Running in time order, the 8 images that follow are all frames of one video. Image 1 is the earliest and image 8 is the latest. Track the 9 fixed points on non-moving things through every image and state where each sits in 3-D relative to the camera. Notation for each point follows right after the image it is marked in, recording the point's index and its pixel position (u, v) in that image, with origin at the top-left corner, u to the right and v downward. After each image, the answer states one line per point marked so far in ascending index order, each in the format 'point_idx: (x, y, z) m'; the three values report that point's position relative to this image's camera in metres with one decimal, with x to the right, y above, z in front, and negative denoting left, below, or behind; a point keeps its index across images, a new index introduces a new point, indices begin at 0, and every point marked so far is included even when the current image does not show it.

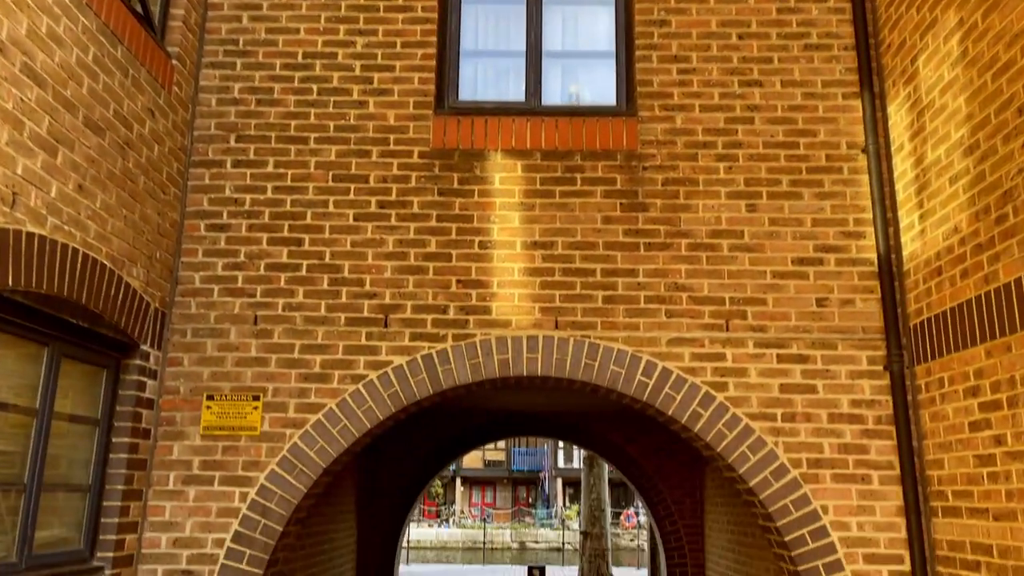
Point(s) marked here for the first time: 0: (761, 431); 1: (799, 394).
0: (+1.2, -0.7, +3.9) m
1: (+1.5, -0.5, +3.9) m
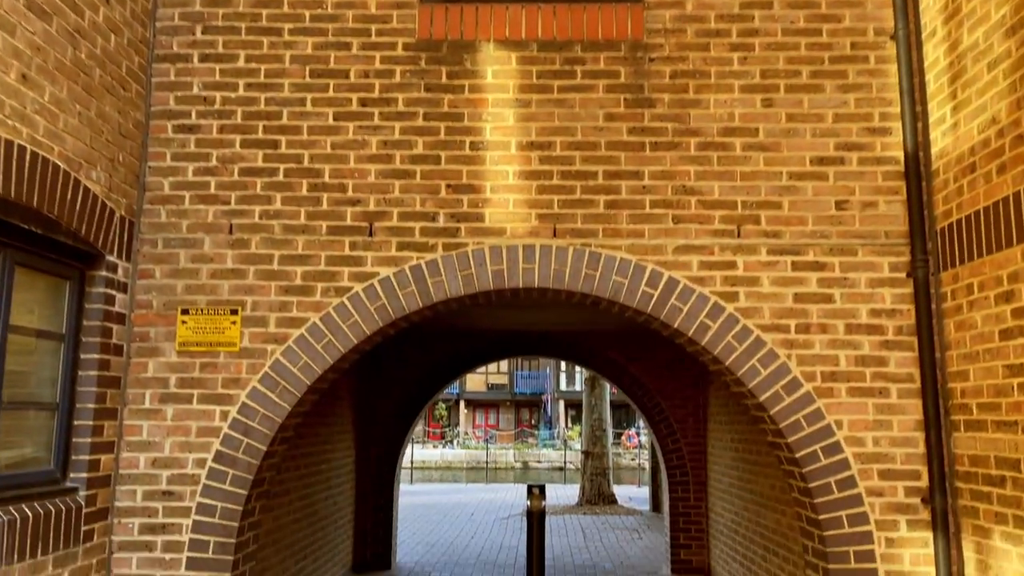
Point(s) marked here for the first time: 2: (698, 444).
0: (+1.2, -0.3, +3.6) m
1: (+1.4, -0.1, +3.7) m
2: (+1.8, -1.5, +7.5) m
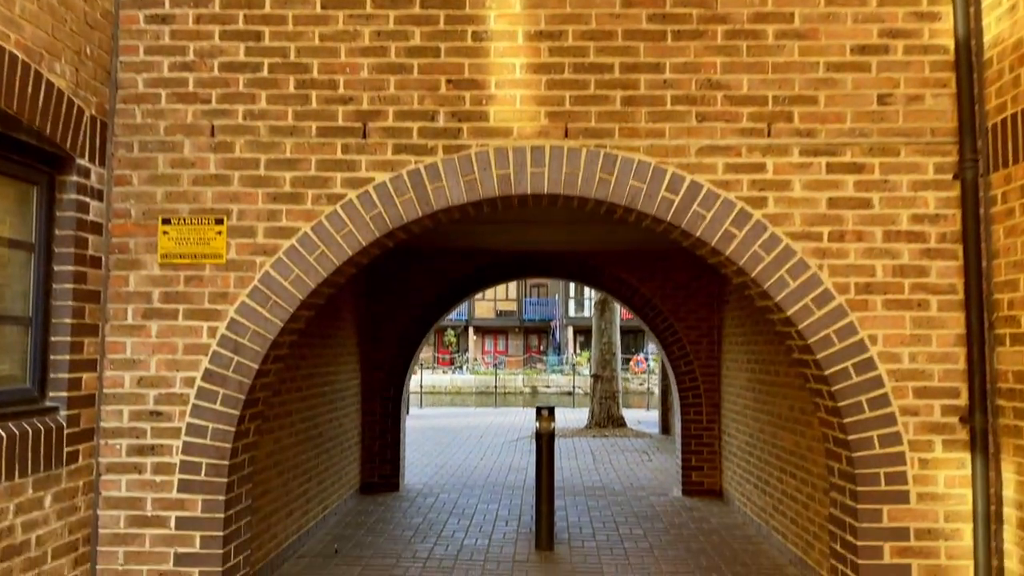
0: (+1.3, +0.1, +3.3) m
1: (+1.5, +0.3, +3.4) m
2: (+1.9, -0.7, +7.3) m
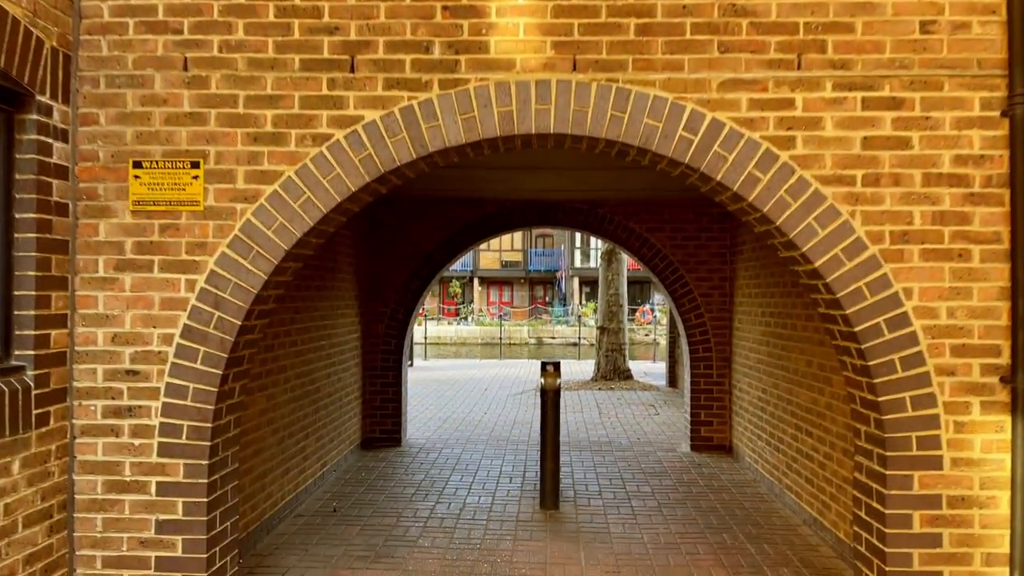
0: (+1.3, +0.3, +3.0) m
1: (+1.5, +0.5, +3.0) m
2: (+1.9, -0.3, +7.0) m
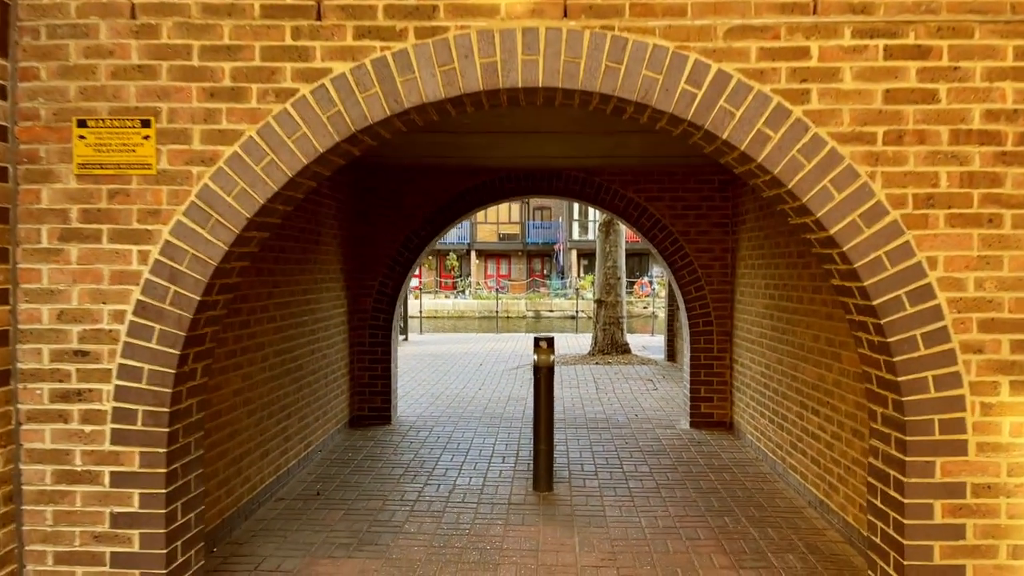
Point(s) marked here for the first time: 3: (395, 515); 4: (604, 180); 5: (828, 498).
0: (+1.2, +0.5, +2.7) m
1: (+1.4, +0.6, +2.7) m
2: (+1.9, 0.0, +6.8) m
3: (-0.7, -1.3, +4.6) m
4: (+0.8, +1.0, +6.9) m
5: (+1.8, -1.2, +4.4) m
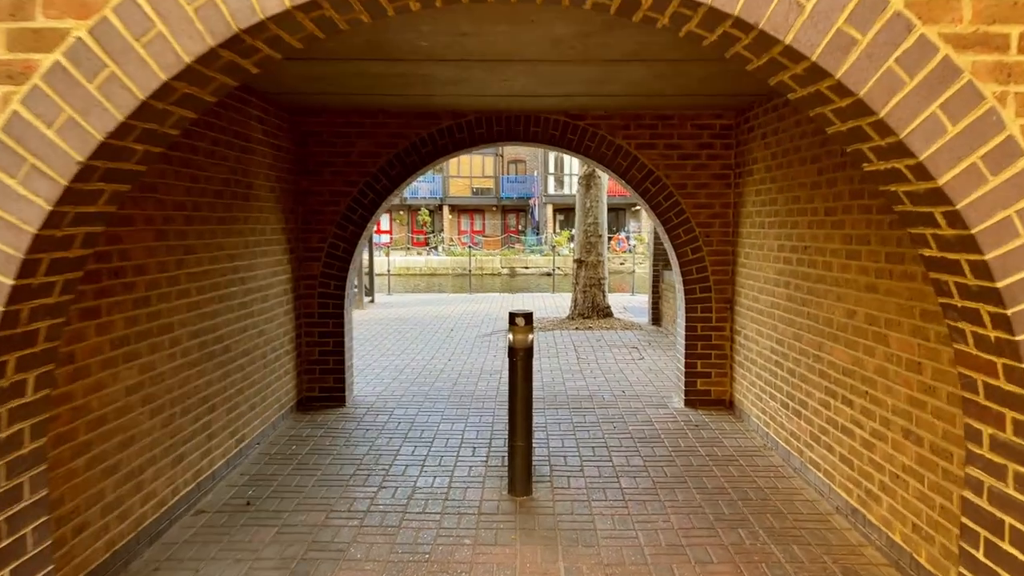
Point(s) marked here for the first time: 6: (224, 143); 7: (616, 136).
0: (+1.1, +0.5, +1.9) m
1: (+1.3, +0.7, +1.9) m
2: (+1.6, +0.3, +5.9) m
3: (-0.8, -1.2, +3.7) m
4: (+0.6, +1.3, +6.0) m
5: (+1.7, -1.0, +3.7) m
6: (-1.6, +0.8, +4.4) m
7: (+0.8, +1.2, +5.9) m
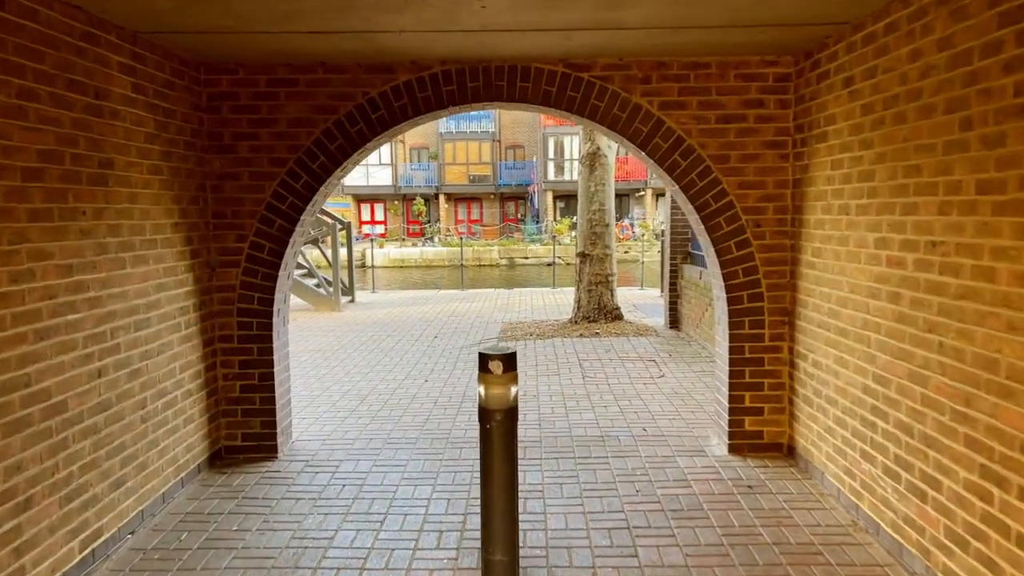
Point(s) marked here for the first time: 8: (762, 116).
0: (+1.0, +0.4, +0.3) m
1: (+1.2, +0.6, +0.3) m
2: (+1.5, +0.2, +4.4) m
3: (-0.9, -1.3, +2.2) m
4: (+0.5, +1.2, +4.4) m
5: (+1.6, -1.1, +2.2) m
6: (-1.8, +0.7, +2.9) m
7: (+0.7, +1.1, +4.4) m
8: (+1.4, +1.0, +4.3) m
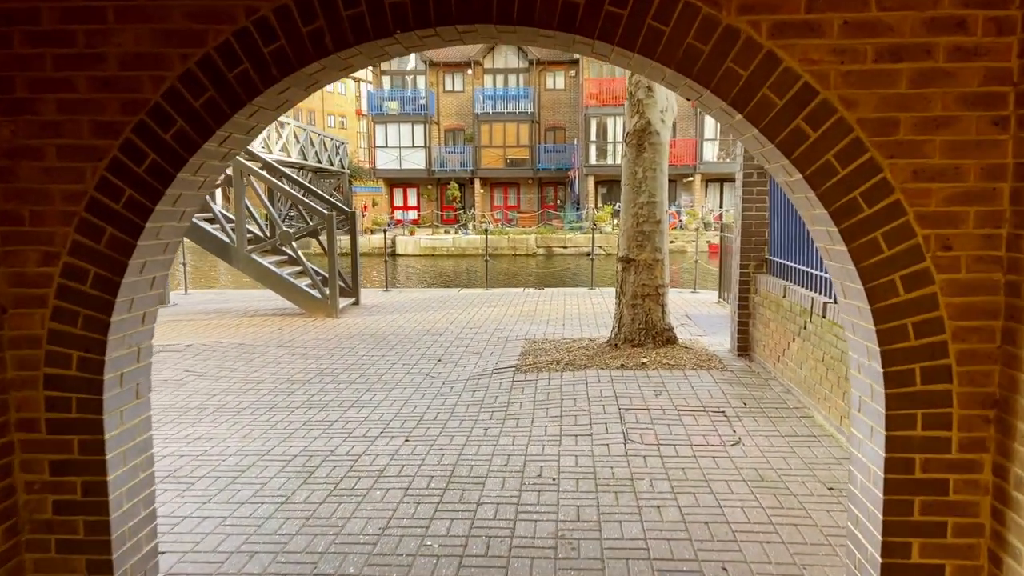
0: (+0.8, +0.1, -1.6) m
1: (+1.0, +0.3, -1.6) m
2: (+1.5, 0.0, +2.5) m
3: (-1.1, -1.5, +0.4) m
4: (+0.5, +1.0, +2.5) m
5: (+1.4, -1.4, +0.2) m
6: (-1.8, +0.5, +1.1) m
7: (+0.7, +0.9, +2.5) m
8: (+1.4, +0.7, +2.4) m
